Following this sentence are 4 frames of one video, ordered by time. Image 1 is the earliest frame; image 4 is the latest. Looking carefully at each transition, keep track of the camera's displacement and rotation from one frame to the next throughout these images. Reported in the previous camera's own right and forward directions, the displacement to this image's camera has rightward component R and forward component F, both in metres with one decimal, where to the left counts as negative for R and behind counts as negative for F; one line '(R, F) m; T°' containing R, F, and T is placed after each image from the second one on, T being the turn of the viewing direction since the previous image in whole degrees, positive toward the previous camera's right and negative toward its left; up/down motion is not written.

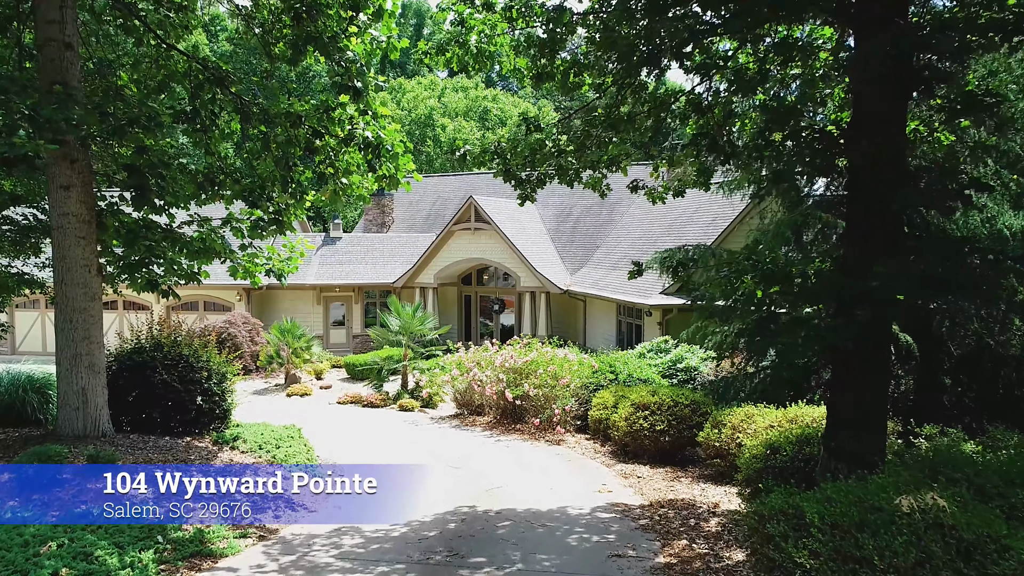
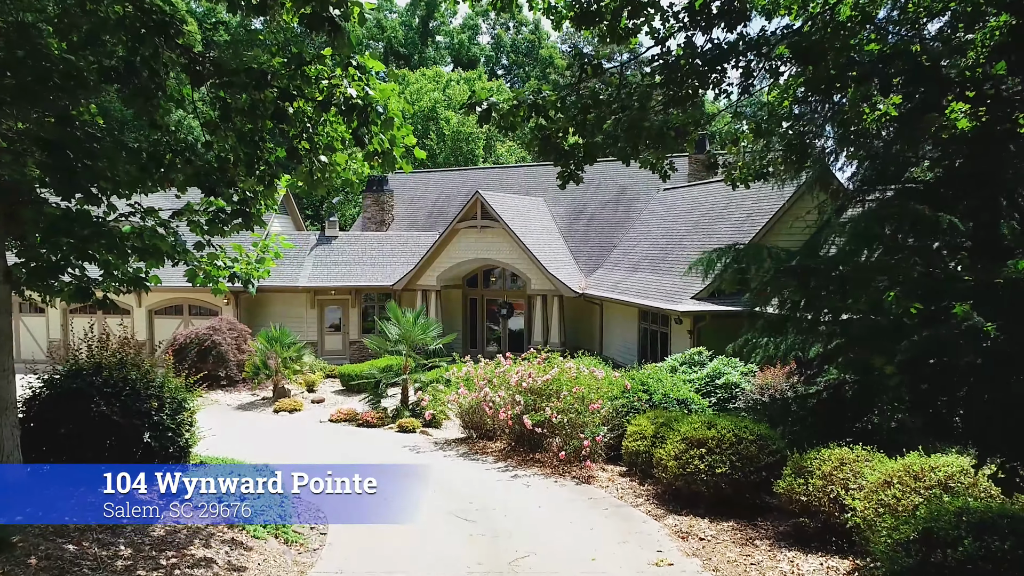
(-0.2, +1.9) m; 0°
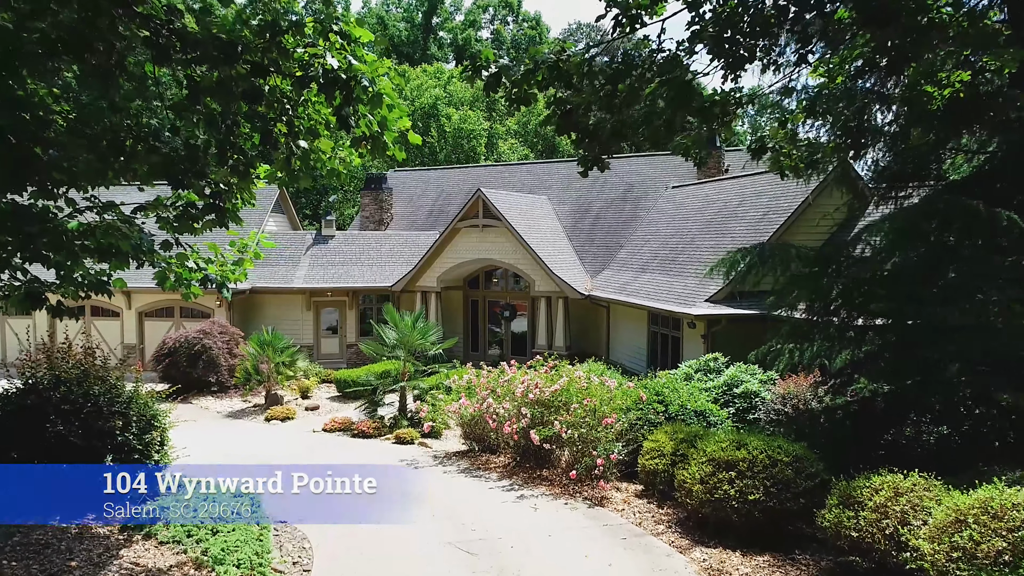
(-0.1, +0.9) m; 0°
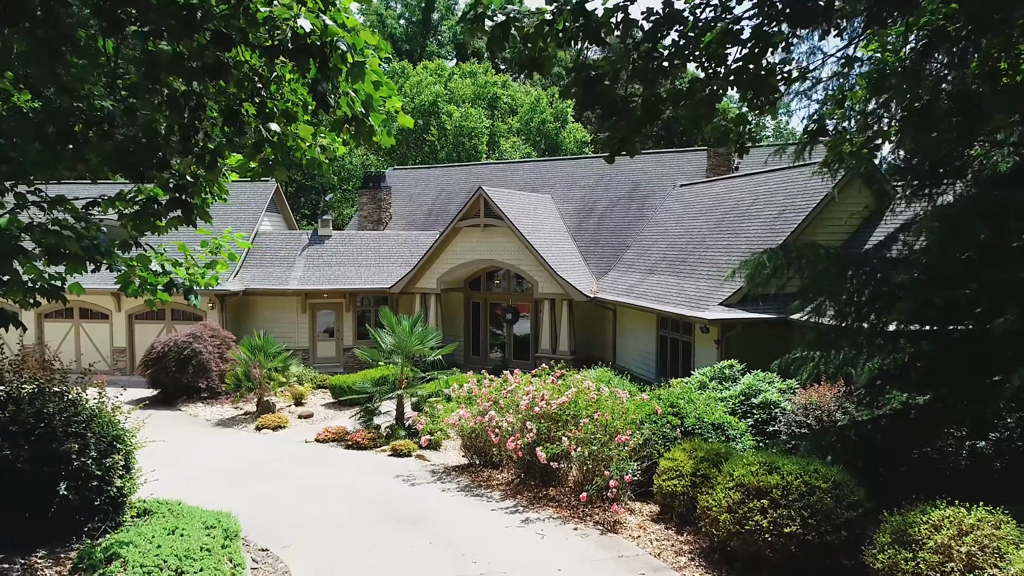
(0.0, +0.8) m; 0°
